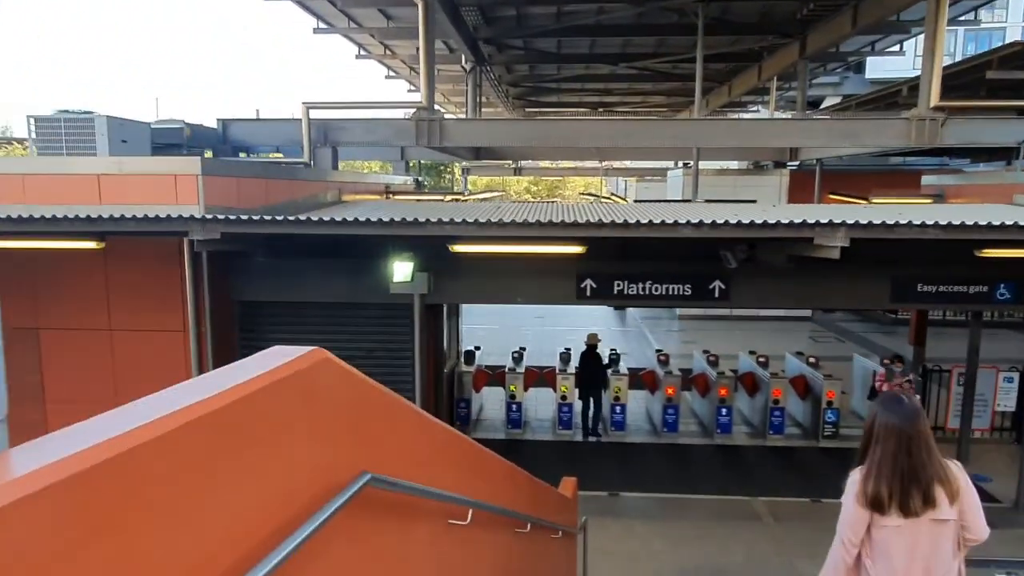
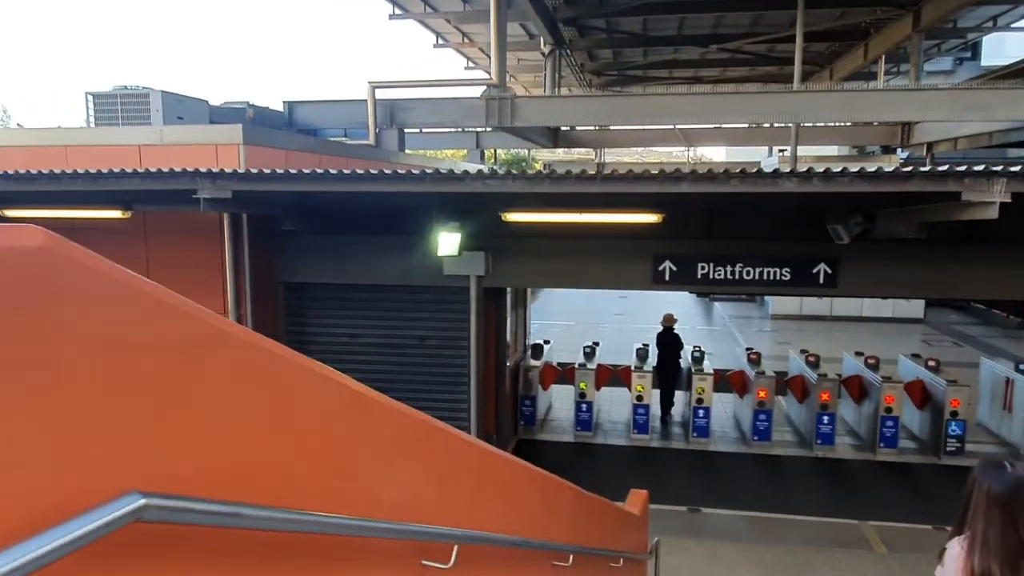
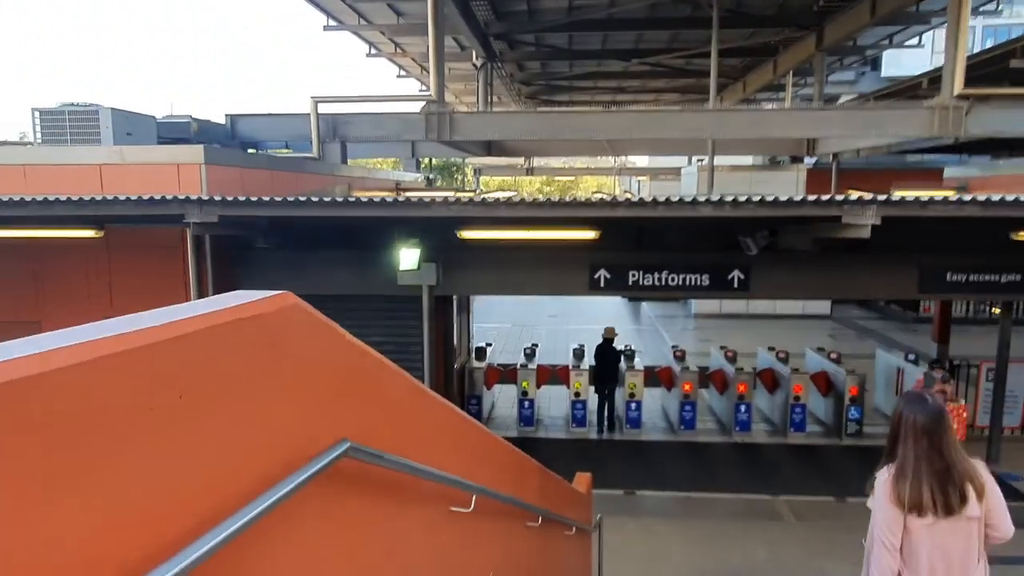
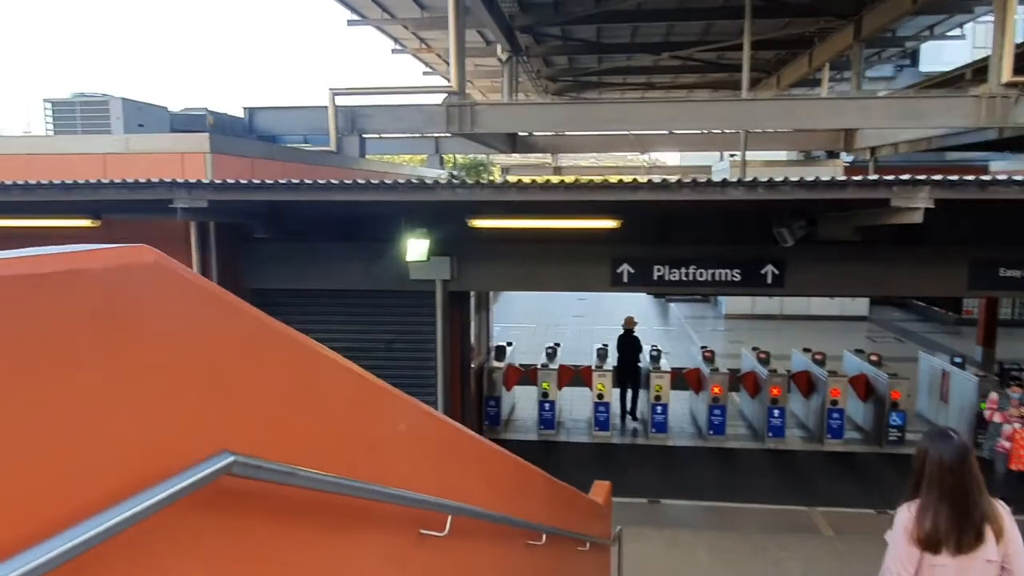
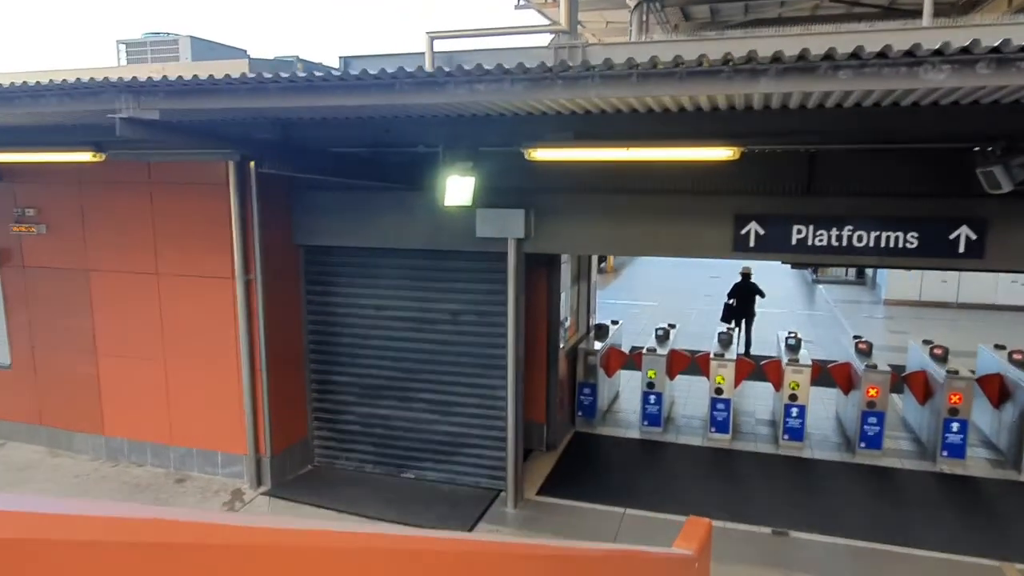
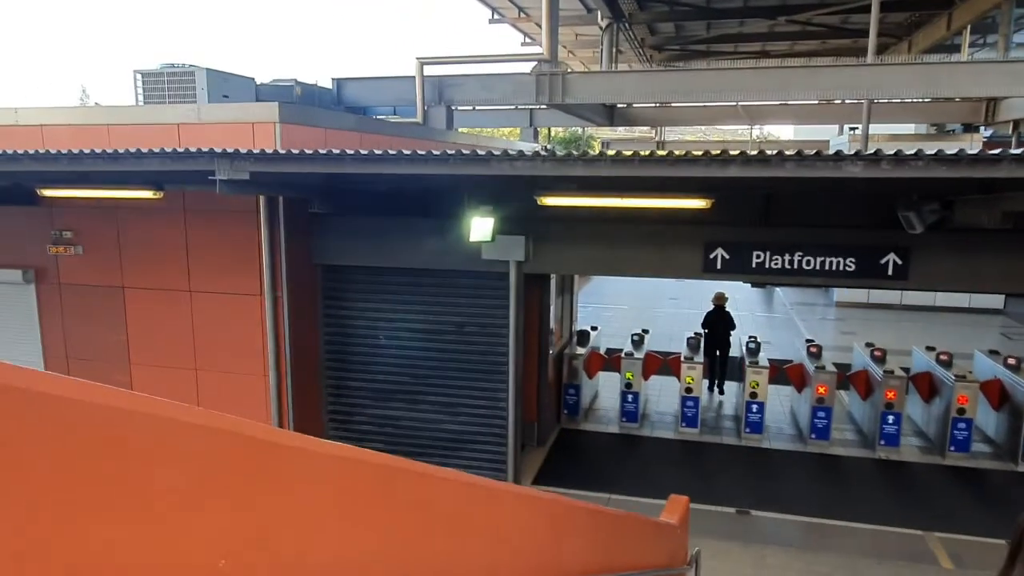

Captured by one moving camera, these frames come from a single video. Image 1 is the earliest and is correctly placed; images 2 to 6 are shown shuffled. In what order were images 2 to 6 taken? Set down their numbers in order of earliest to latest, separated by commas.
3, 4, 2, 6, 5
